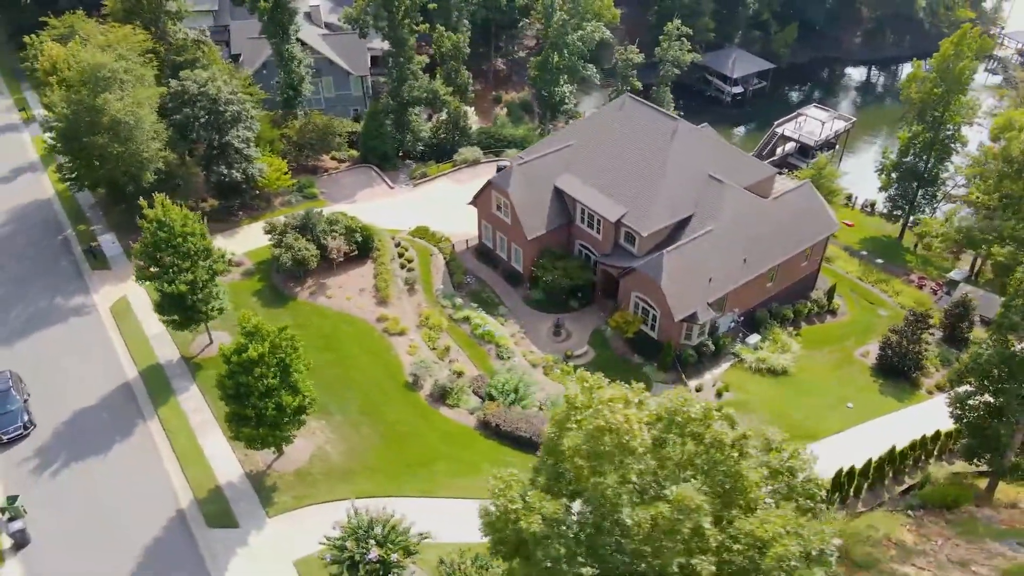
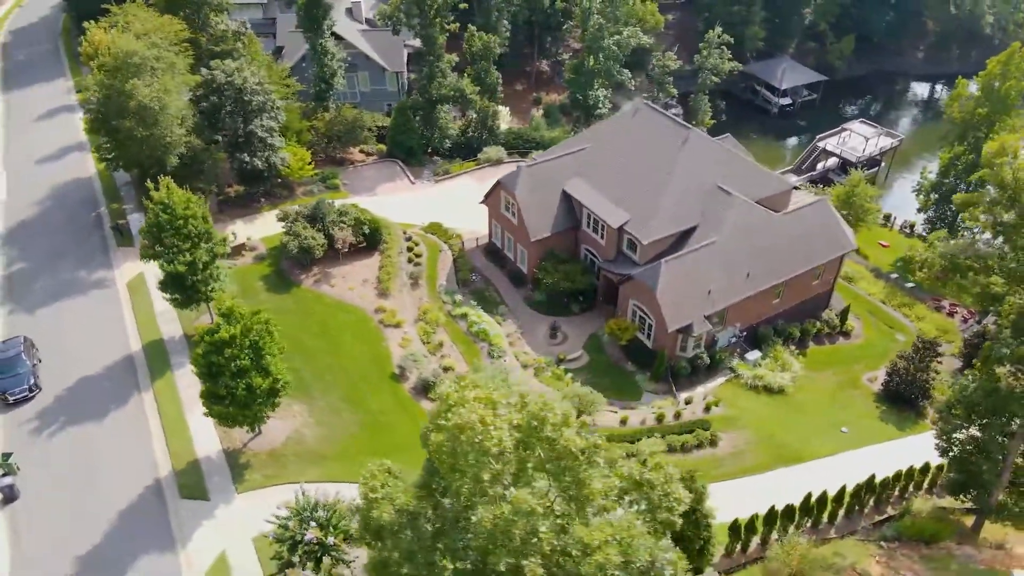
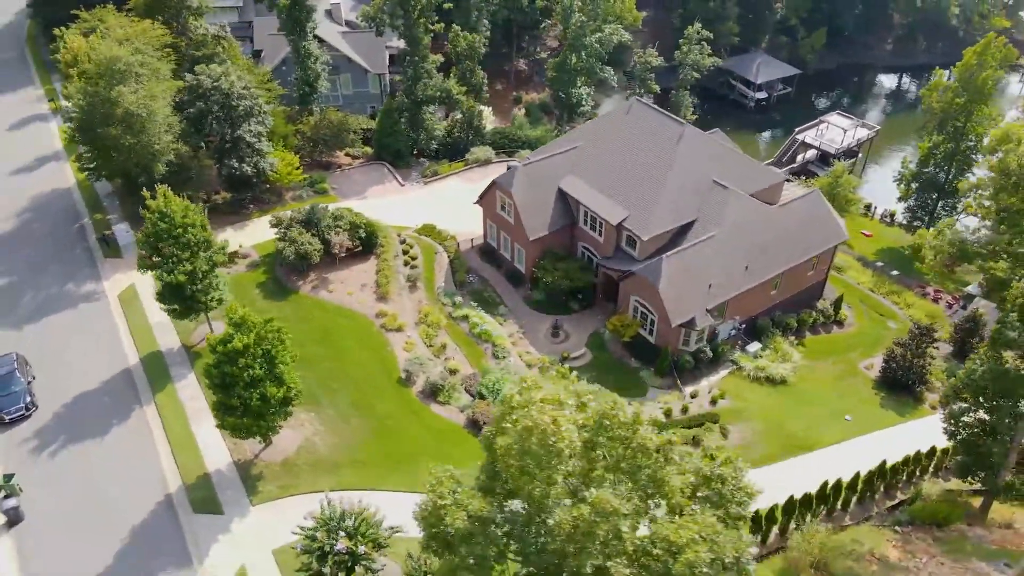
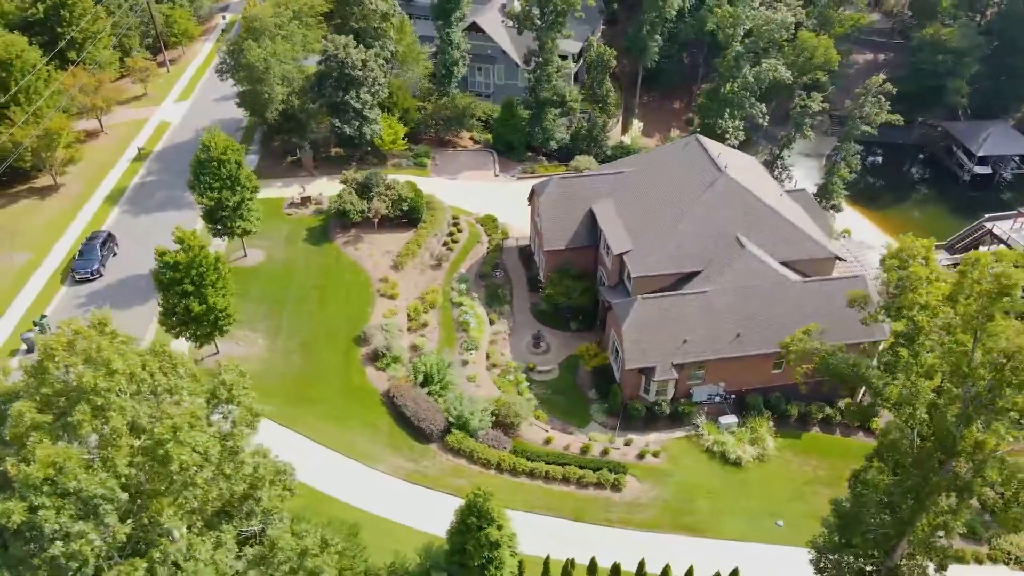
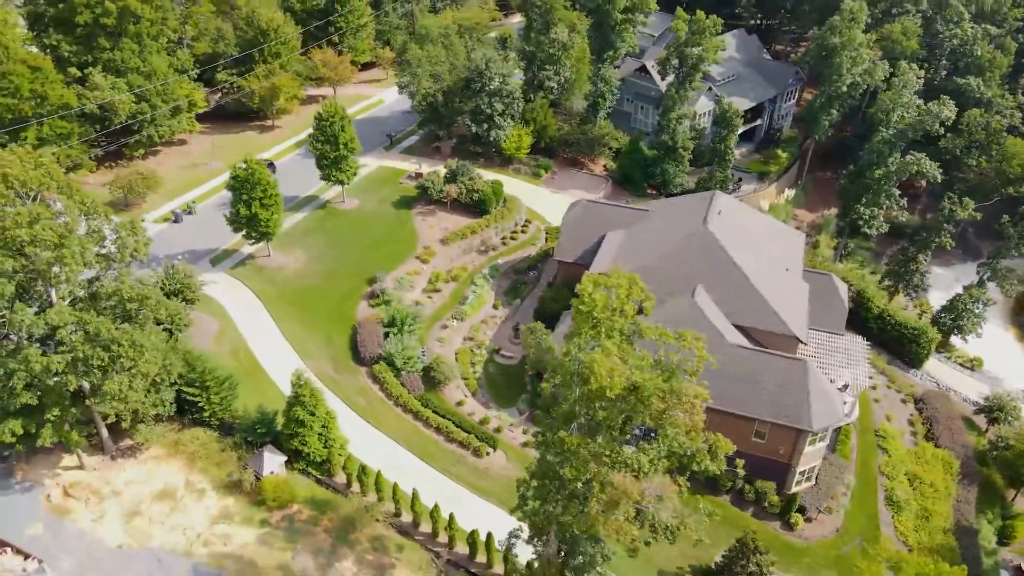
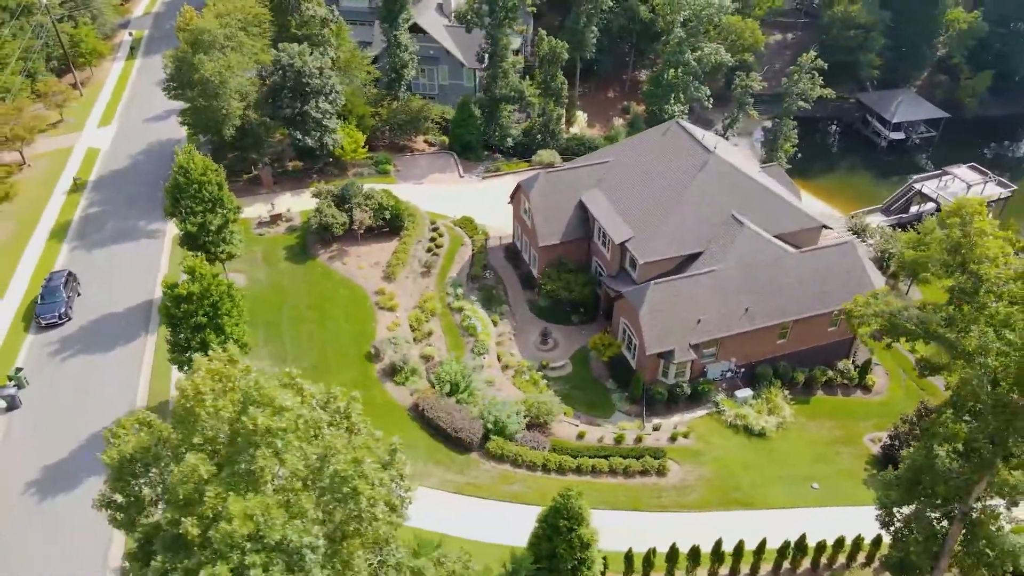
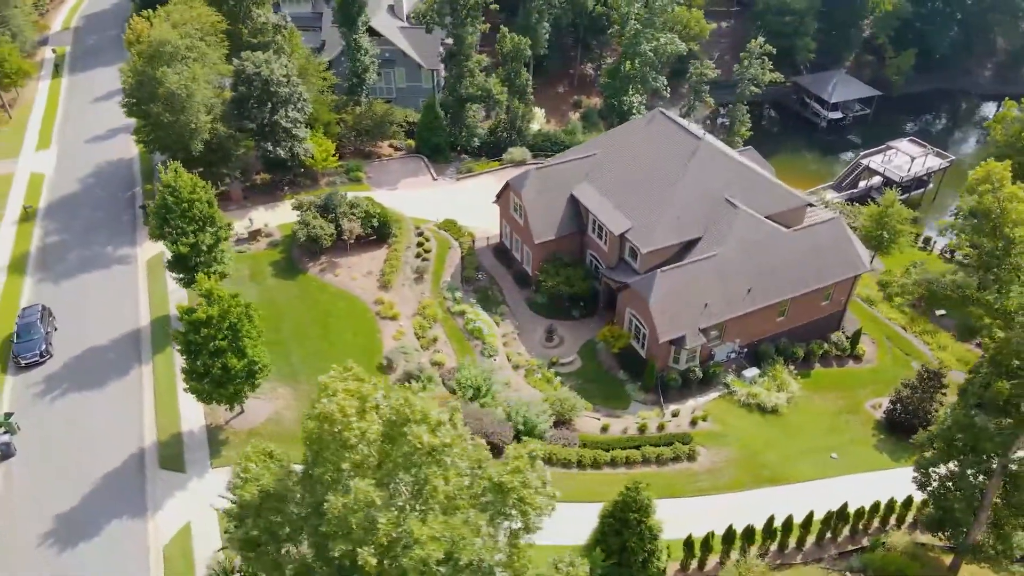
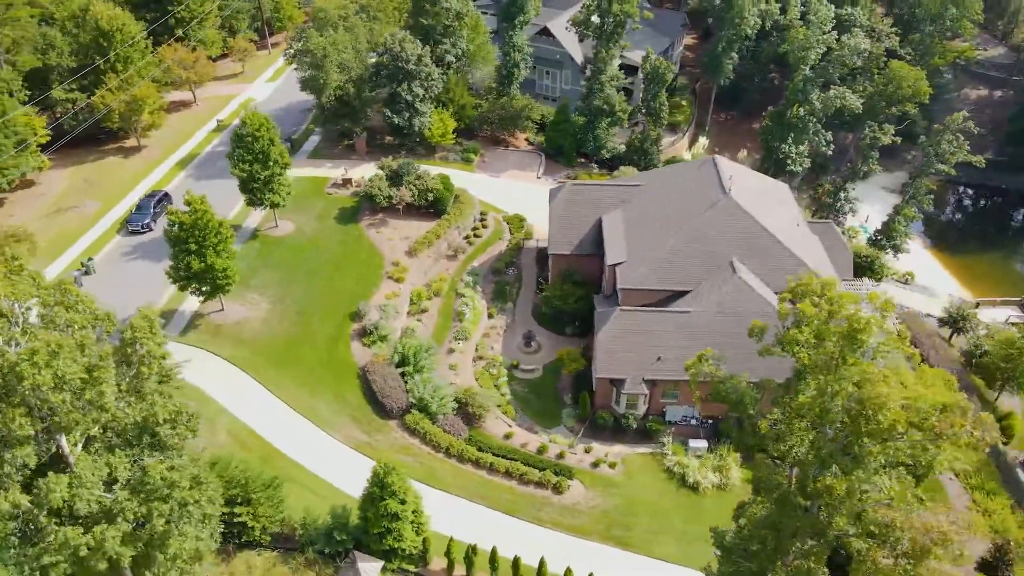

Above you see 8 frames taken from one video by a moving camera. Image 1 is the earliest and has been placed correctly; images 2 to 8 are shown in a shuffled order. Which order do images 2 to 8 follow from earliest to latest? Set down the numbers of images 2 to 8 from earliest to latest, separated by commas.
3, 2, 7, 6, 4, 8, 5
